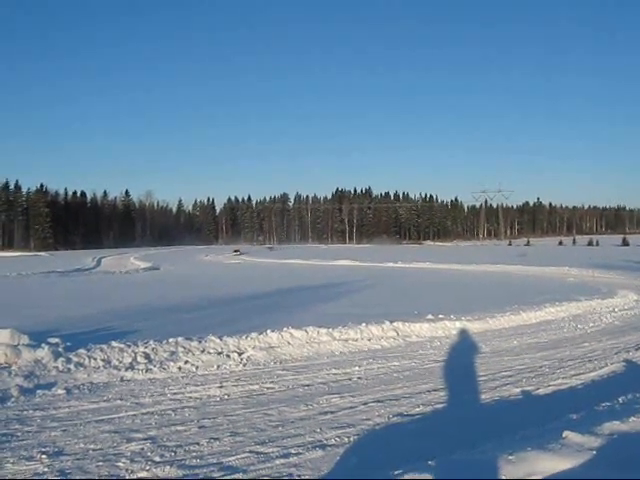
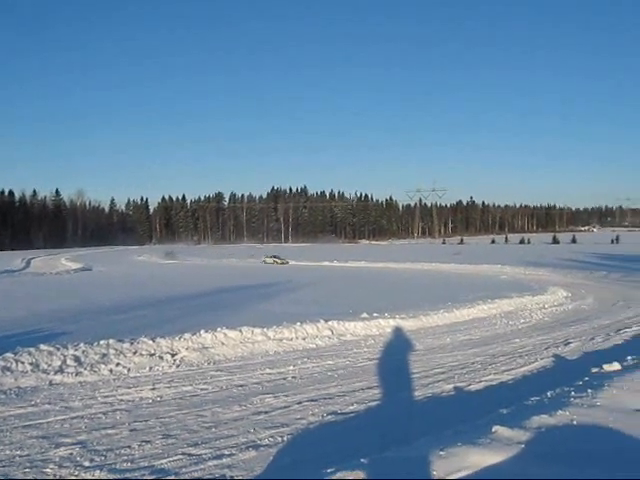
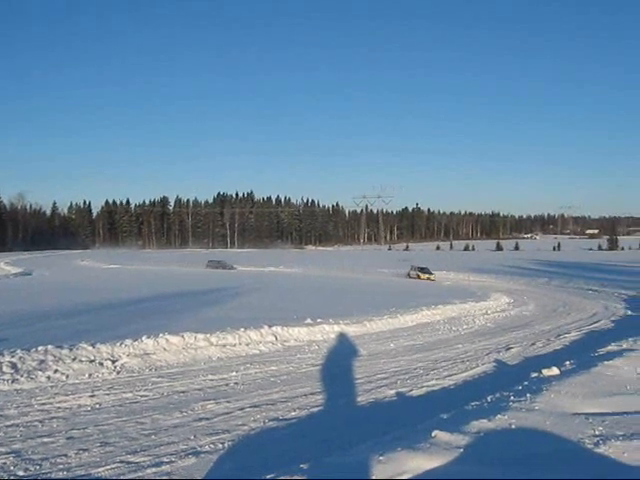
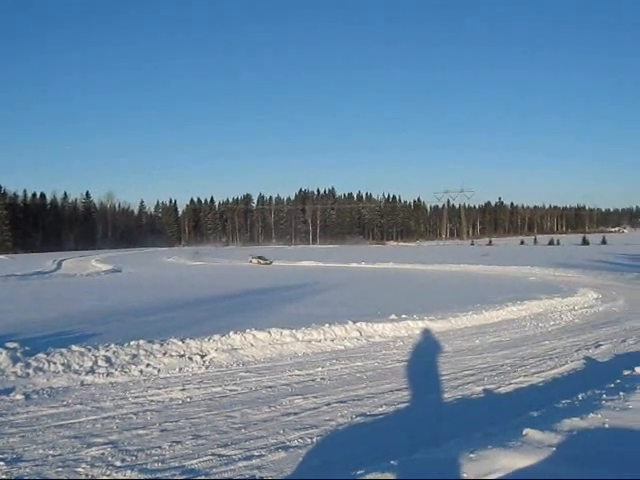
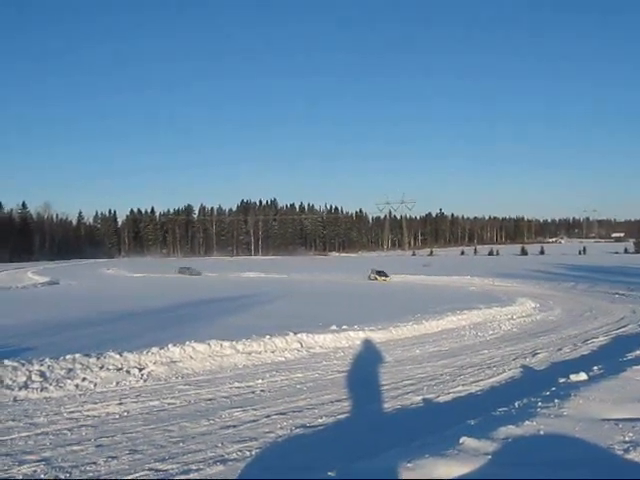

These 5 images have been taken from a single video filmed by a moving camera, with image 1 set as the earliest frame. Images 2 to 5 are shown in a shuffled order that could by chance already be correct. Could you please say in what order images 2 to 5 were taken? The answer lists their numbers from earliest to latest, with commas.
4, 2, 5, 3
